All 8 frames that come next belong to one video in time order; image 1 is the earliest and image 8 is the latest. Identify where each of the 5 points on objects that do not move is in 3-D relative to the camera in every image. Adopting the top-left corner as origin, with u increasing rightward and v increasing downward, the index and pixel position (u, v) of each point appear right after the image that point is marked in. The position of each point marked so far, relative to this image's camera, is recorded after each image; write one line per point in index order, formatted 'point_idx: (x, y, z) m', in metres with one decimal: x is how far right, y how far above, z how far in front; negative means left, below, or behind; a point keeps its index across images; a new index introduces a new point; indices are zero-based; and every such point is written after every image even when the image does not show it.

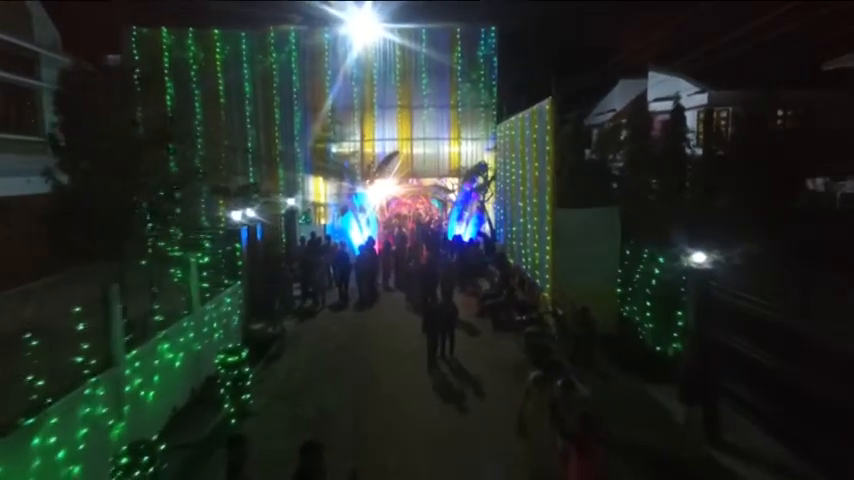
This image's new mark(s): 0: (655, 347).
0: (+4.1, -1.9, +9.4) m
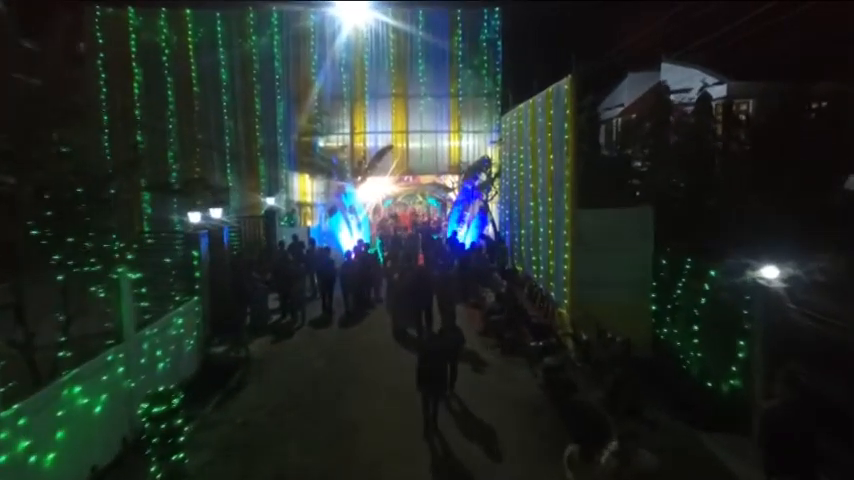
0: (+4.0, -2.1, +7.6) m
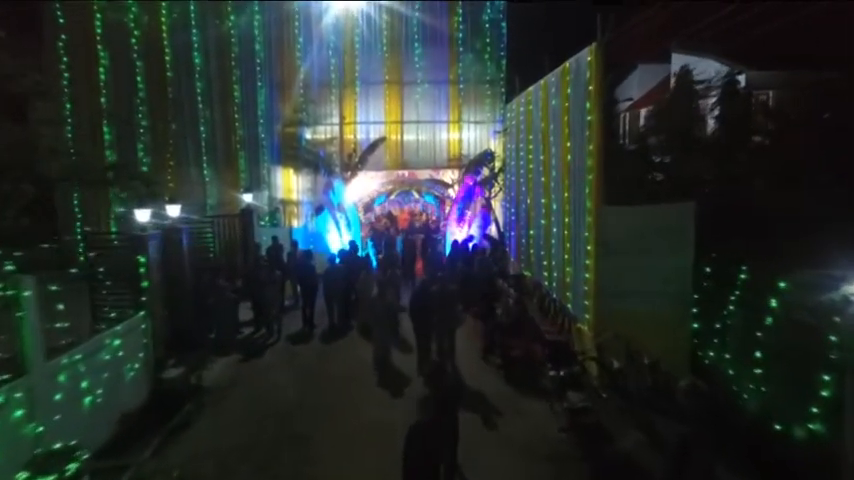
0: (+3.9, -2.1, +6.0) m
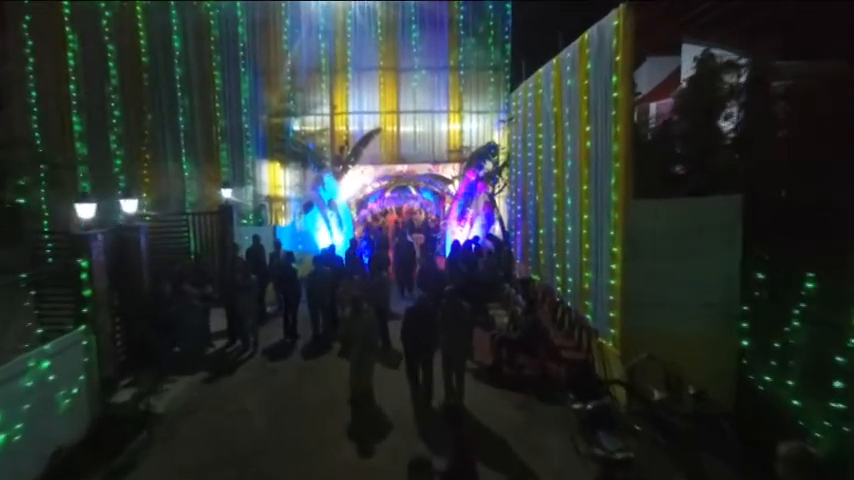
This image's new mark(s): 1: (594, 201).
0: (+3.9, -2.1, +4.7) m
1: (+2.3, +0.5, +7.3) m
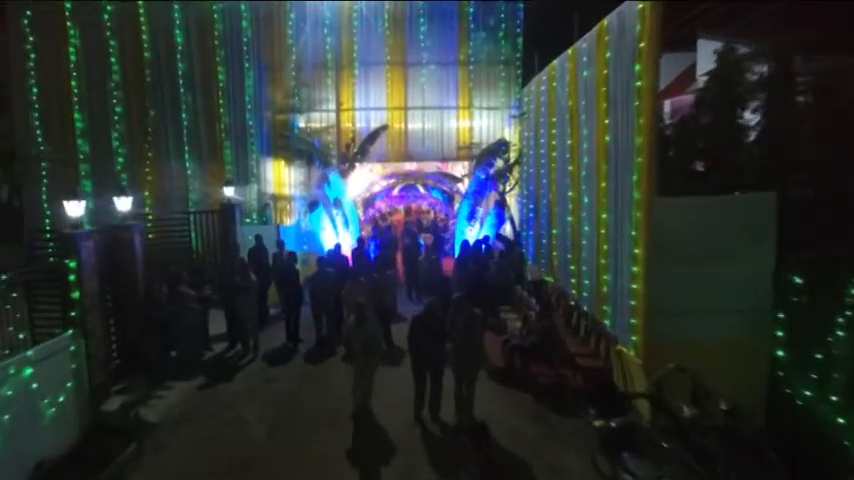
0: (+3.9, -2.1, +4.2) m
1: (+2.4, +0.5, +6.8) m
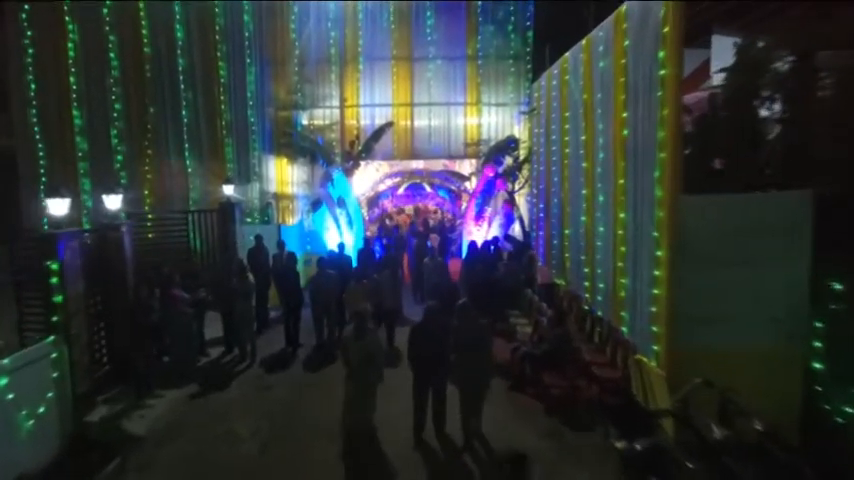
0: (+3.9, -2.1, +3.7) m
1: (+2.5, +0.5, +6.3) m
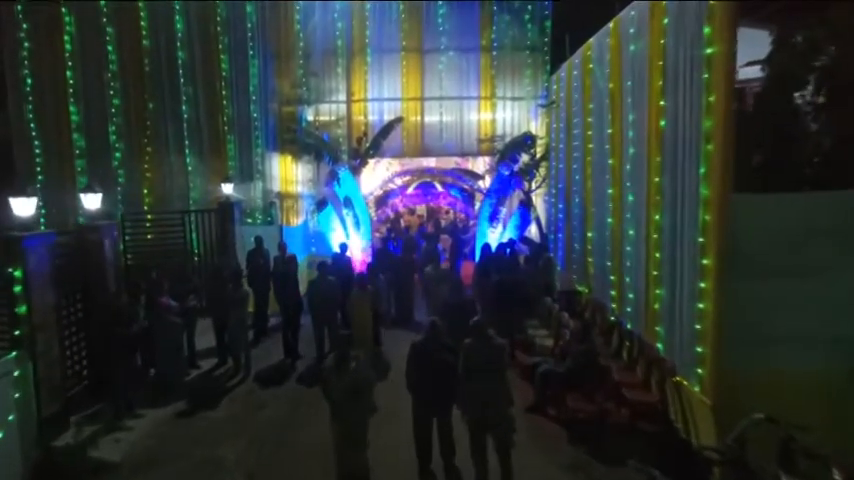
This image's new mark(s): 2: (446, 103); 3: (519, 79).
0: (+4.0, -2.2, +2.9) m
1: (+2.6, +0.5, +5.5) m
2: (+0.5, +3.6, +13.9) m
3: (+2.4, +4.2, +13.6) m
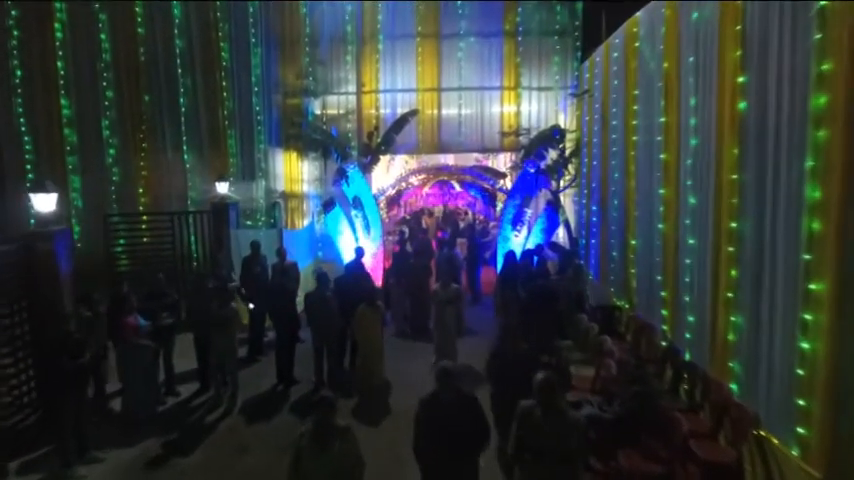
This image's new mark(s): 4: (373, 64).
0: (+4.0, -2.3, +1.6) m
1: (+2.7, +0.3, +4.3) m
2: (+0.9, +3.5, +12.7) m
3: (+2.8, +4.1, +12.4) m
4: (-1.2, +4.2, +12.6) m
